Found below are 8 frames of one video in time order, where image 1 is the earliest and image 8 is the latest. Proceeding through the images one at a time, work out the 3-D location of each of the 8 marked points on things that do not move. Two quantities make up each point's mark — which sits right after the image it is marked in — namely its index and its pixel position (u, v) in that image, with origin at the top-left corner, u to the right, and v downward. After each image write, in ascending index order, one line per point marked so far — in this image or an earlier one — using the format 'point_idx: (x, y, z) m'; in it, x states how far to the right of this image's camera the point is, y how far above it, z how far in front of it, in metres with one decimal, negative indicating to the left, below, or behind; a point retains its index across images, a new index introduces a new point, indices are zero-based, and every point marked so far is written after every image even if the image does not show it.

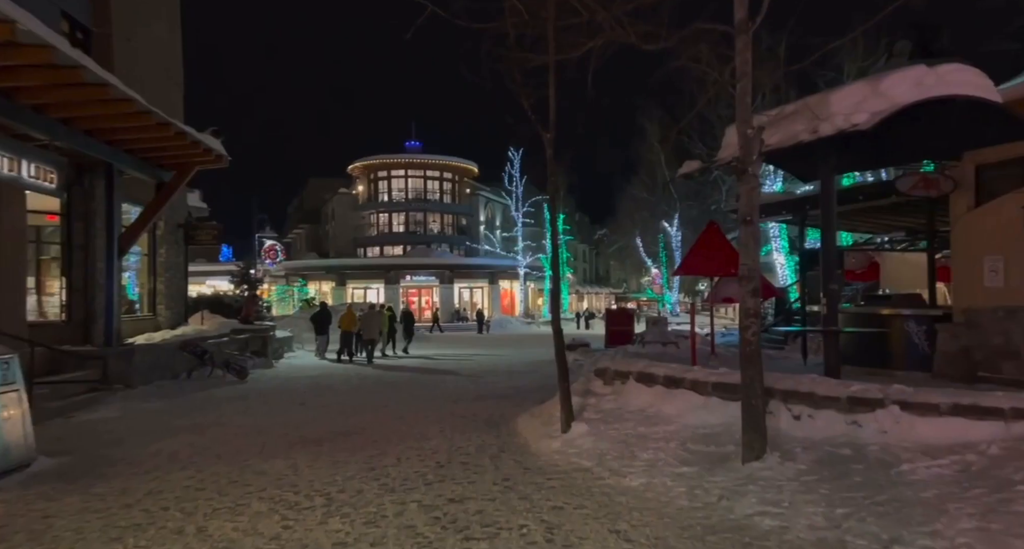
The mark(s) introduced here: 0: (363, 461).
0: (-1.7, -2.1, +7.2) m
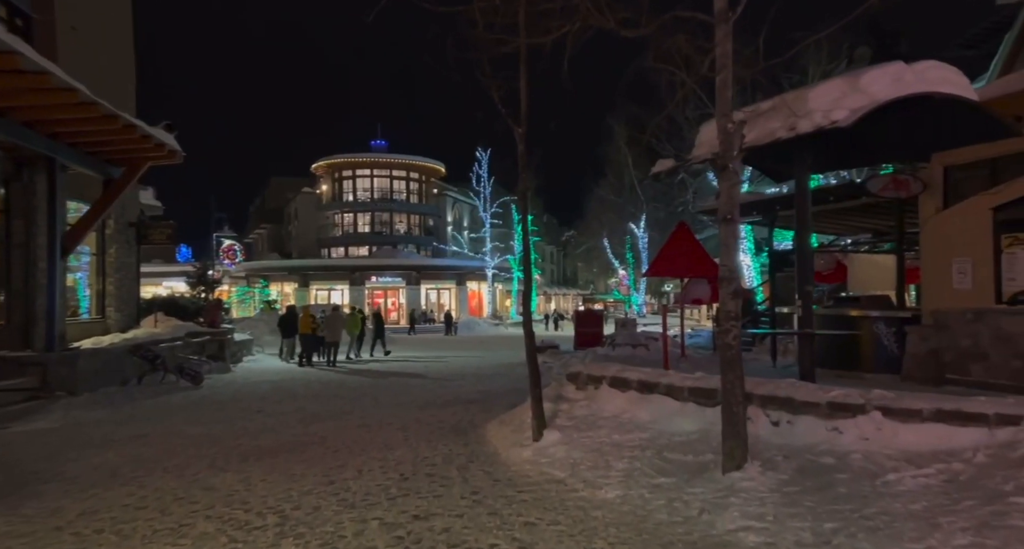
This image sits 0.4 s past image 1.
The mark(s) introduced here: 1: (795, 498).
0: (-2.0, -2.1, +6.8) m
1: (+2.0, -1.5, +4.4) m
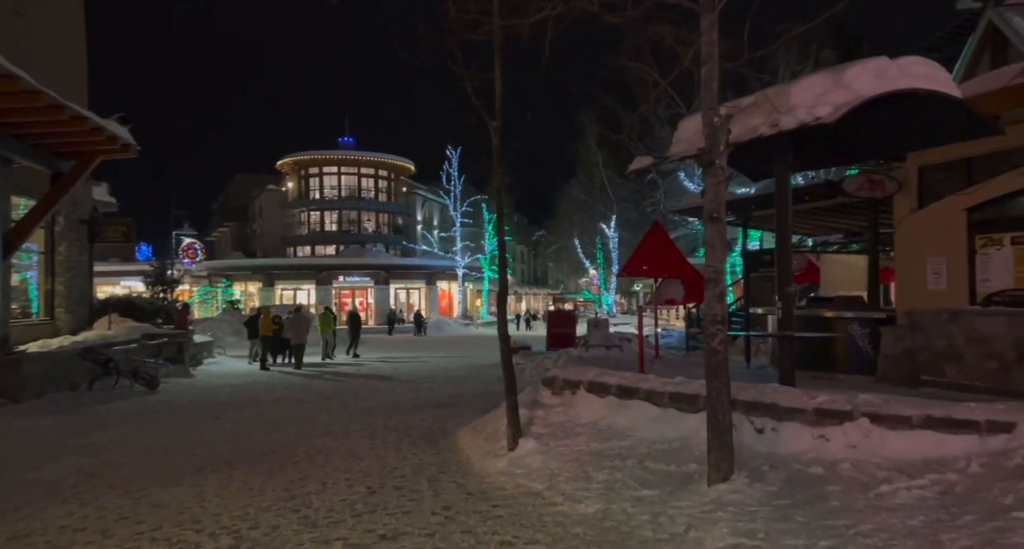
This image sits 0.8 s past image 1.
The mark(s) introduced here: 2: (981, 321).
0: (-2.3, -2.1, +6.4) m
1: (+1.8, -1.6, +4.2) m
2: (+5.9, -0.6, +8.0) m
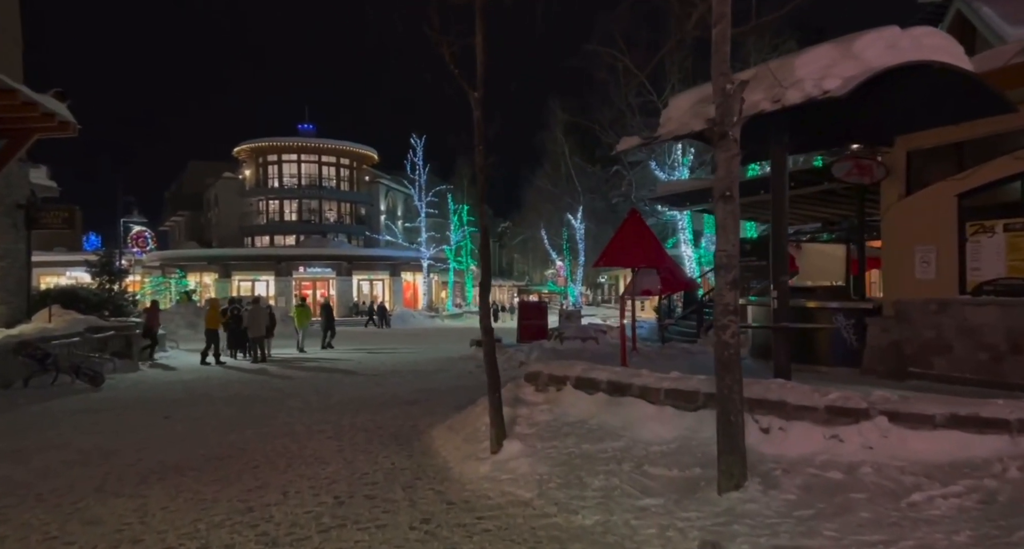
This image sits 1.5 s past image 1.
0: (-2.5, -2.0, +5.7) m
1: (+1.8, -1.5, +3.7) m
2: (+5.6, -0.5, +7.8) m
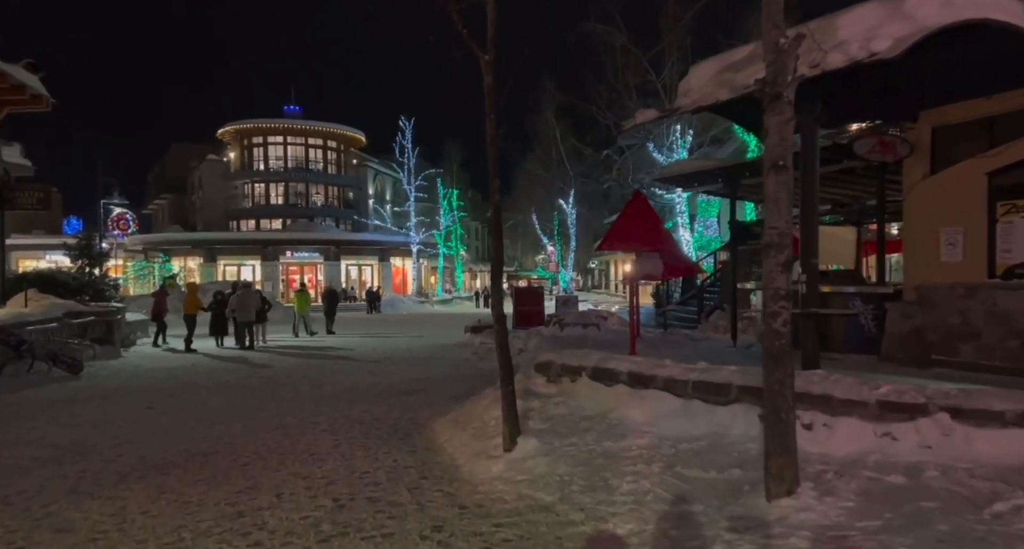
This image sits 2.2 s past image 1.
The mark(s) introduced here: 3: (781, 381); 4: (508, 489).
0: (-2.3, -1.8, +5.2) m
1: (+1.9, -1.4, +3.3) m
2: (+5.7, -0.3, +7.4) m
3: (+1.6, -0.6, +3.8) m
4: (0.0, -1.6, +4.8) m
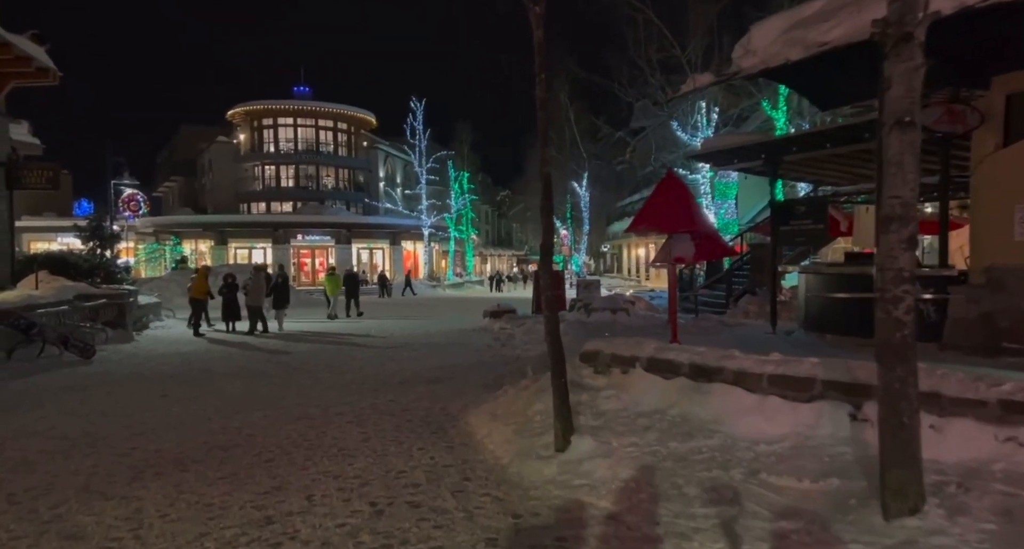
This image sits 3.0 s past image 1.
0: (-1.9, -1.7, +4.7) m
1: (+2.3, -1.3, +2.8) m
2: (+6.2, -0.1, +6.8) m
3: (+2.0, -0.5, +3.3) m
4: (+0.4, -1.5, +4.3) m
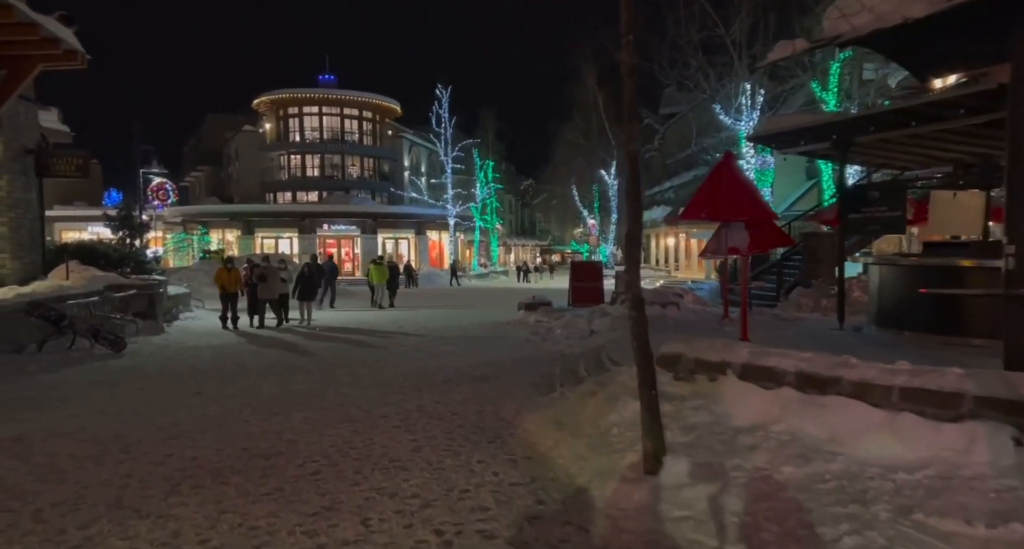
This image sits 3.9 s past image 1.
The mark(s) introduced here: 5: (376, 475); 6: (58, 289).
0: (-1.4, -1.7, +4.2) m
1: (+2.8, -1.3, +2.1) m
2: (+6.8, 0.0, +6.0) m
3: (+2.5, -0.5, +2.6) m
4: (+0.9, -1.5, +3.7) m
5: (-1.1, -1.6, +5.2) m
6: (-9.7, -0.3, +13.6) m
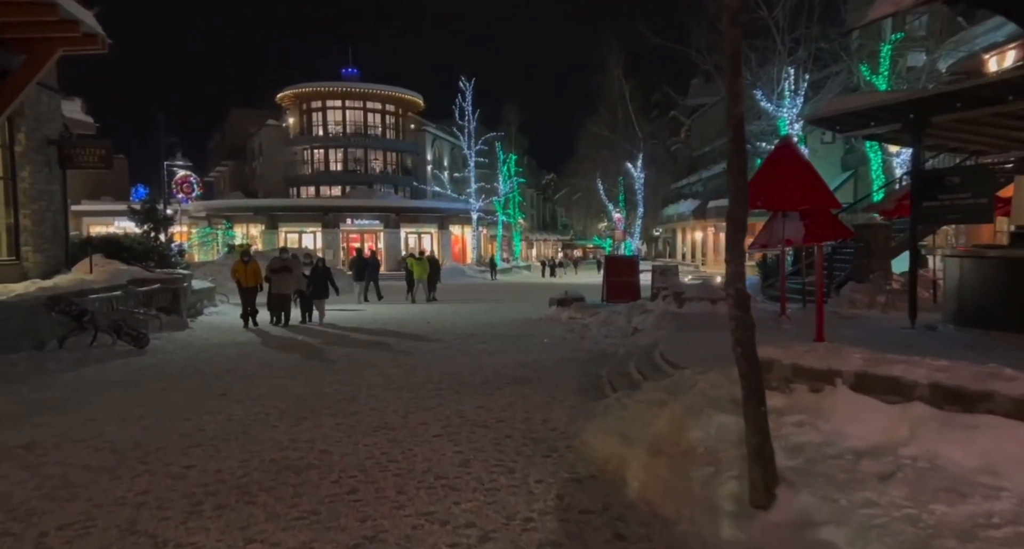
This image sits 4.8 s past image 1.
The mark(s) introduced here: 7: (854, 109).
0: (-1.0, -1.6, +3.5) m
1: (+3.1, -1.3, +1.3) m
2: (+7.3, 0.0, +5.1) m
3: (+2.9, -0.5, +1.8) m
4: (+1.3, -1.4, +3.0) m
5: (-0.6, -1.6, +4.5) m
6: (-8.9, -0.2, +13.2) m
7: (+4.9, +2.3, +9.1) m
